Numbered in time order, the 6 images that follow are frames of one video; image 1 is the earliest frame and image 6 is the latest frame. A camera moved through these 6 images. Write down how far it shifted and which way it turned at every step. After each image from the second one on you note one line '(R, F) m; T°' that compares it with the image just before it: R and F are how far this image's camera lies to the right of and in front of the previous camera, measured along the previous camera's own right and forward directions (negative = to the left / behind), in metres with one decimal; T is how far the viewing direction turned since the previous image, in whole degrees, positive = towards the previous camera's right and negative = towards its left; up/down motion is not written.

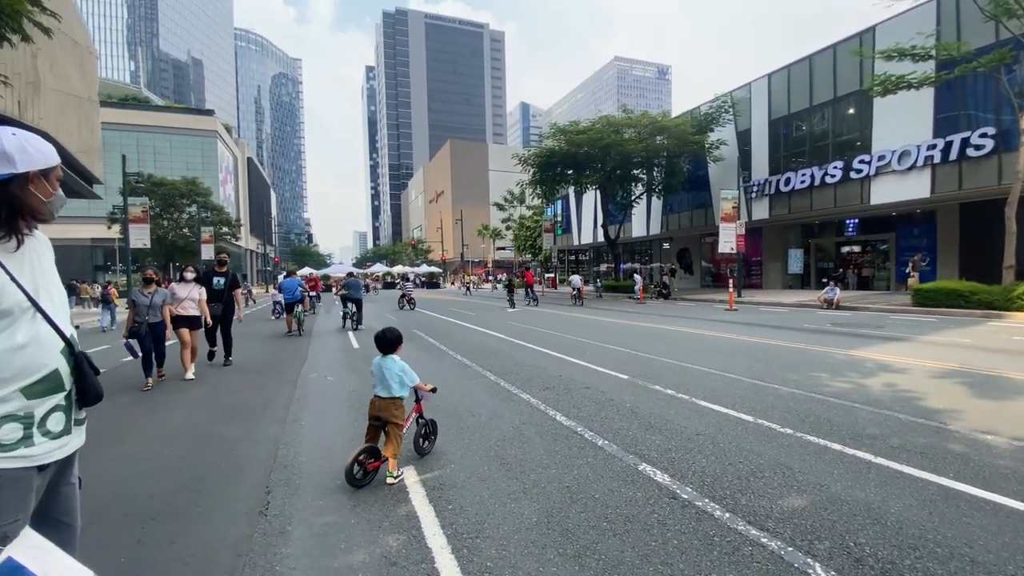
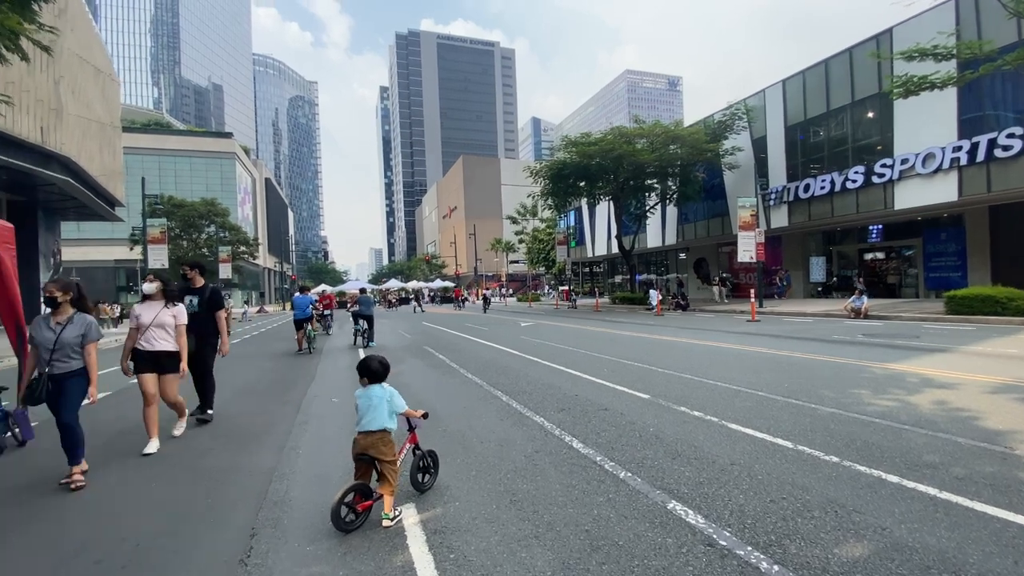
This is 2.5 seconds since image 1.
(+0.1, +0.4) m; -2°
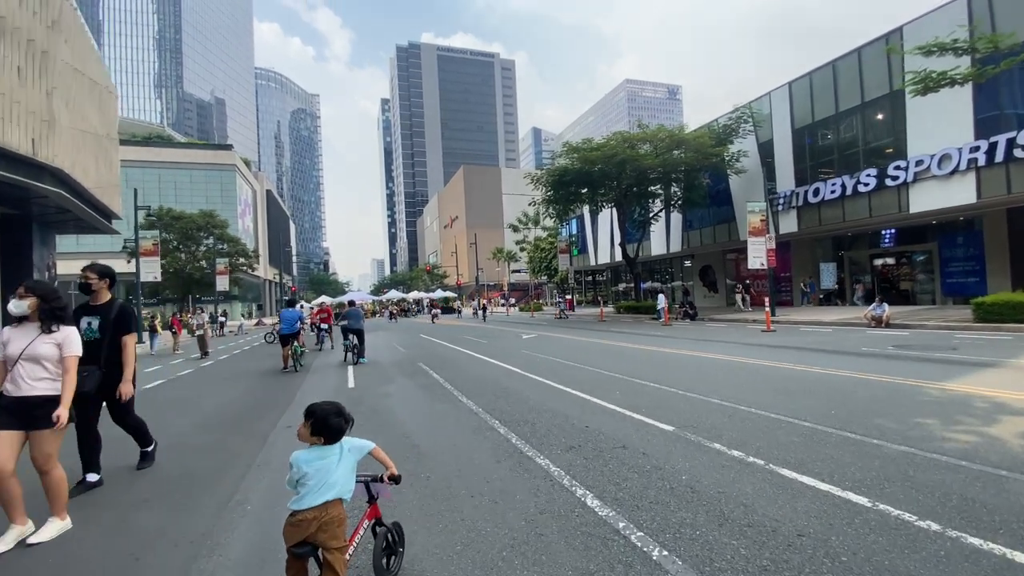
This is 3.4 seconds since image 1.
(+0.1, +1.1) m; 0°
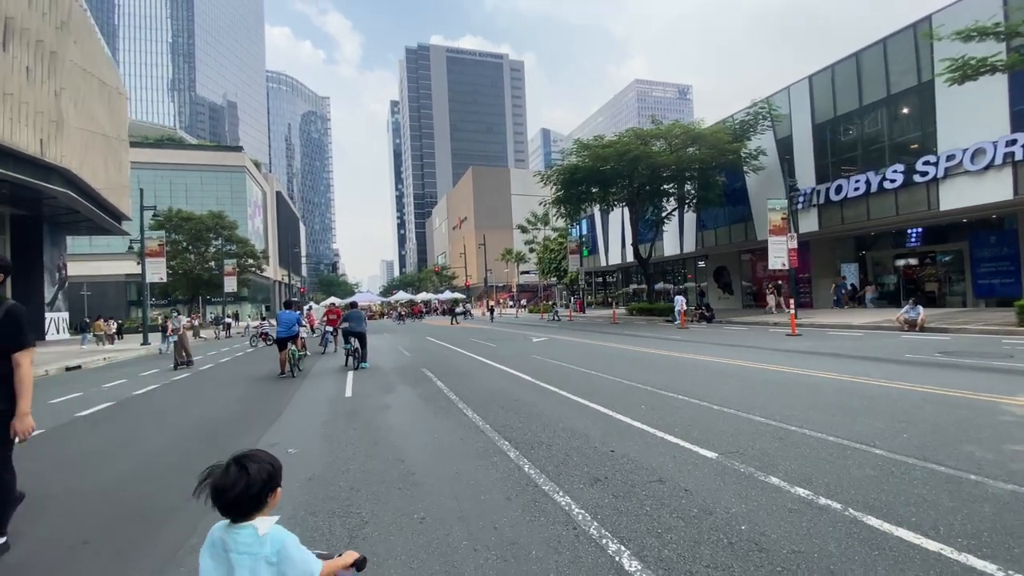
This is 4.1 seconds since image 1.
(0.0, +0.9) m; -1°
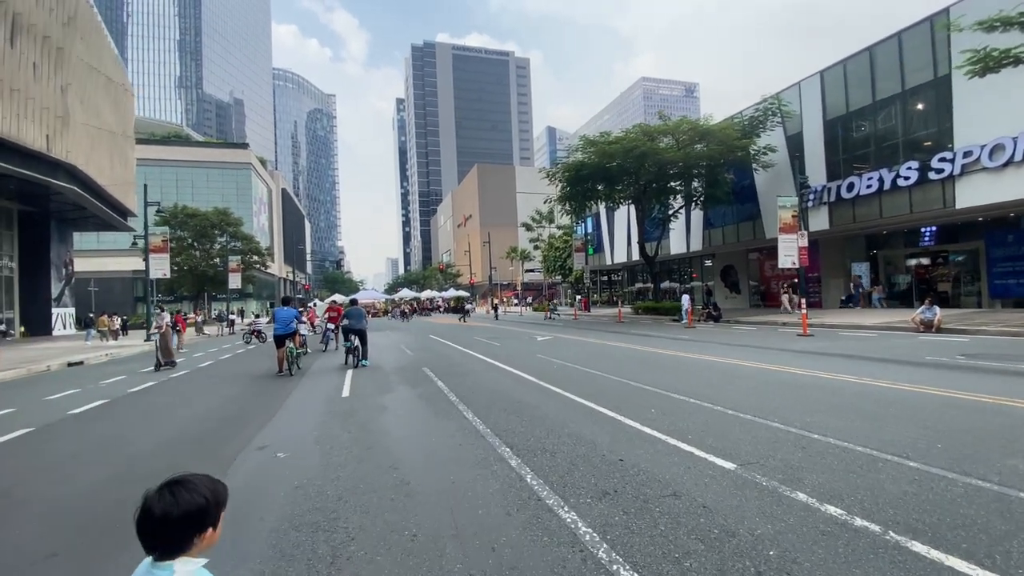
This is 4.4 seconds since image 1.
(0.0, +0.4) m; -1°
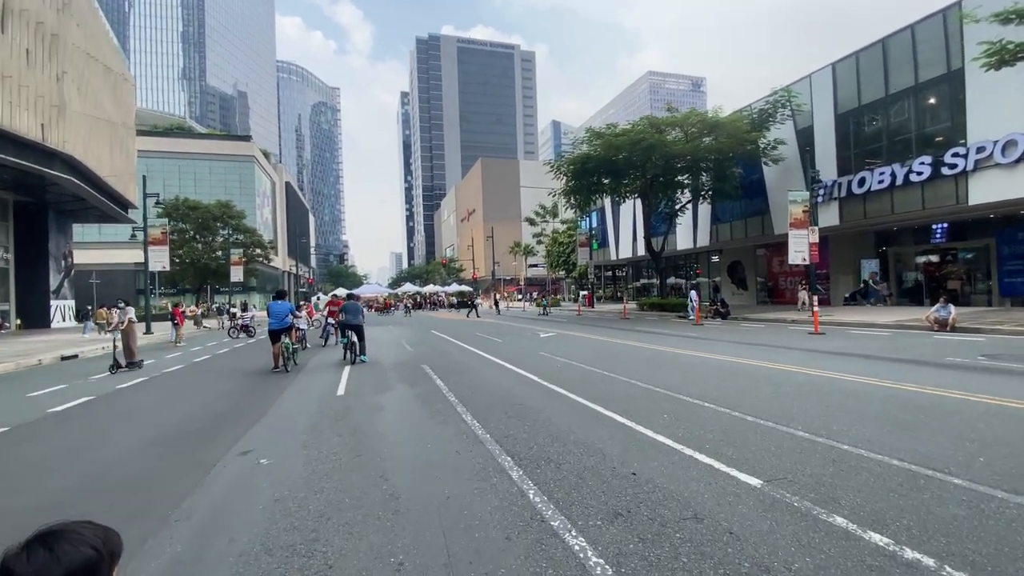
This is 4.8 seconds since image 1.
(0.0, +0.5) m; 0°
